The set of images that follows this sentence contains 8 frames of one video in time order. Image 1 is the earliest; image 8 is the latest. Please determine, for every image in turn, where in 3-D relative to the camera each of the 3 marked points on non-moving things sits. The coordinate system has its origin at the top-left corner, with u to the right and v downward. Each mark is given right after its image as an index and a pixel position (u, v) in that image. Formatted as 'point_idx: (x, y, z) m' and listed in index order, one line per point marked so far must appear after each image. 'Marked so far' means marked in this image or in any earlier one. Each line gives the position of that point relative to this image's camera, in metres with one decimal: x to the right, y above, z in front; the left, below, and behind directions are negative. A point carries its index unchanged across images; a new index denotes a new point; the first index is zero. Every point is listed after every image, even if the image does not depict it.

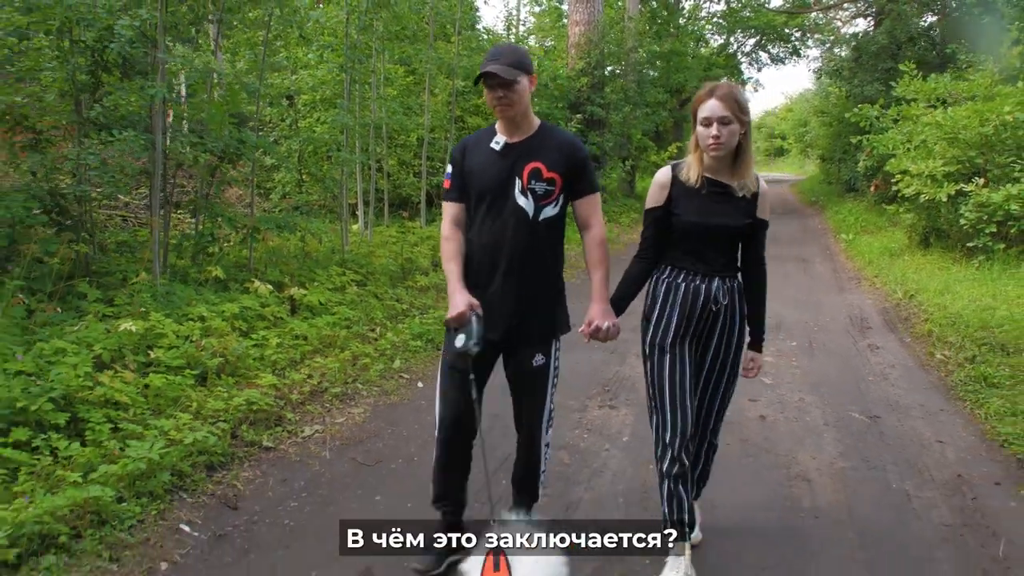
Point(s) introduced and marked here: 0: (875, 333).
0: (+3.0, -0.4, +6.3) m
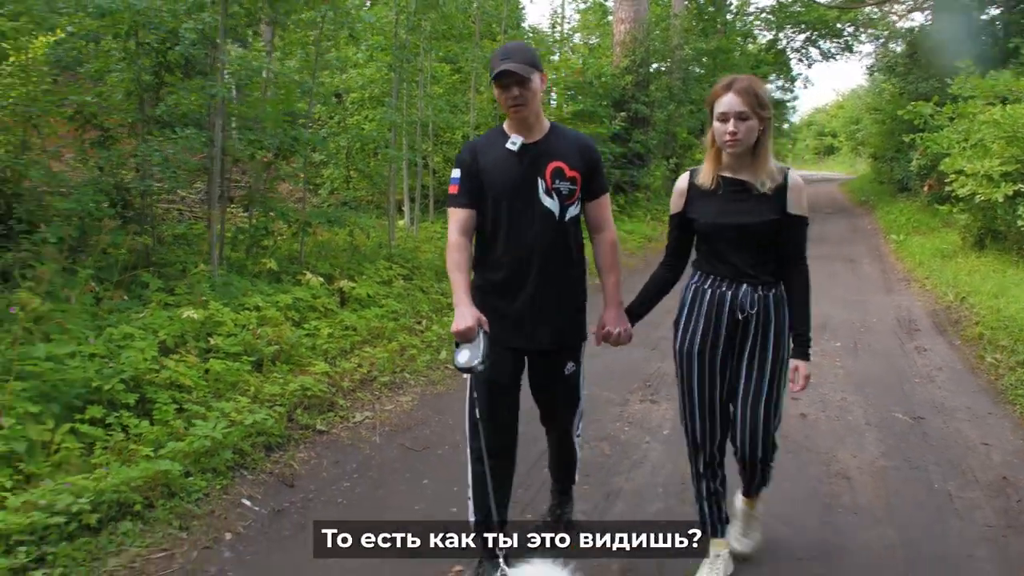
0: (+3.3, -0.4, +6.2) m
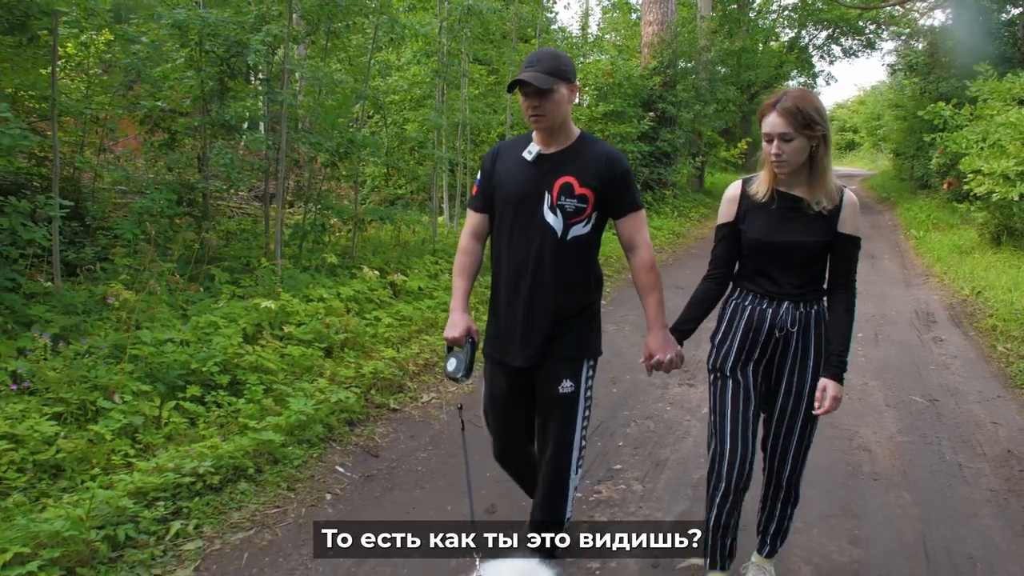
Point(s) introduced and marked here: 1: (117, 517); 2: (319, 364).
0: (+3.7, -0.3, +6.6) m
1: (-1.6, -0.9, +3.1) m
2: (-1.2, -0.5, +4.9) m
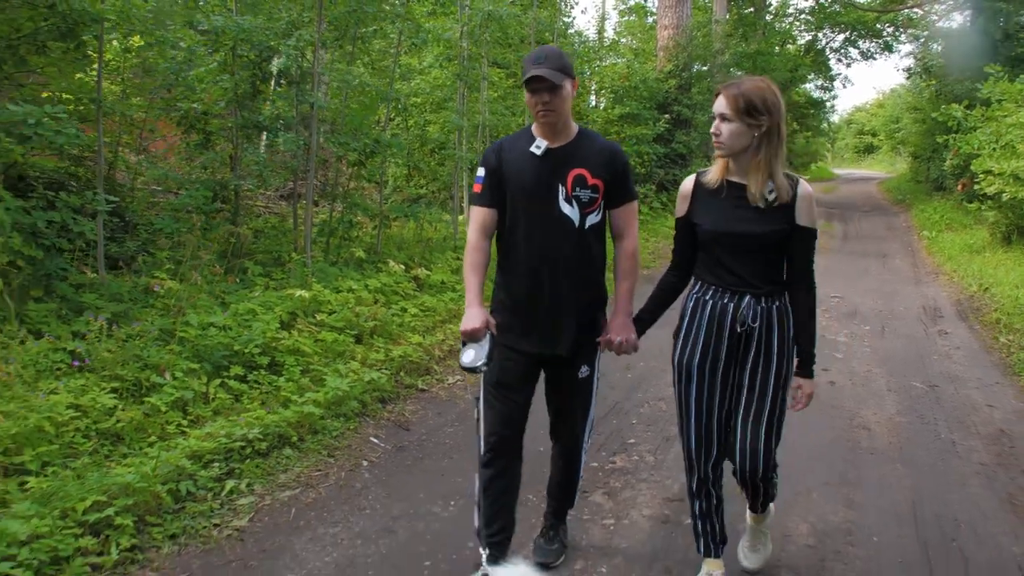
0: (+3.8, -0.3, +6.8) m
1: (-1.5, -0.8, +3.5) m
2: (-1.1, -0.4, +5.2) m
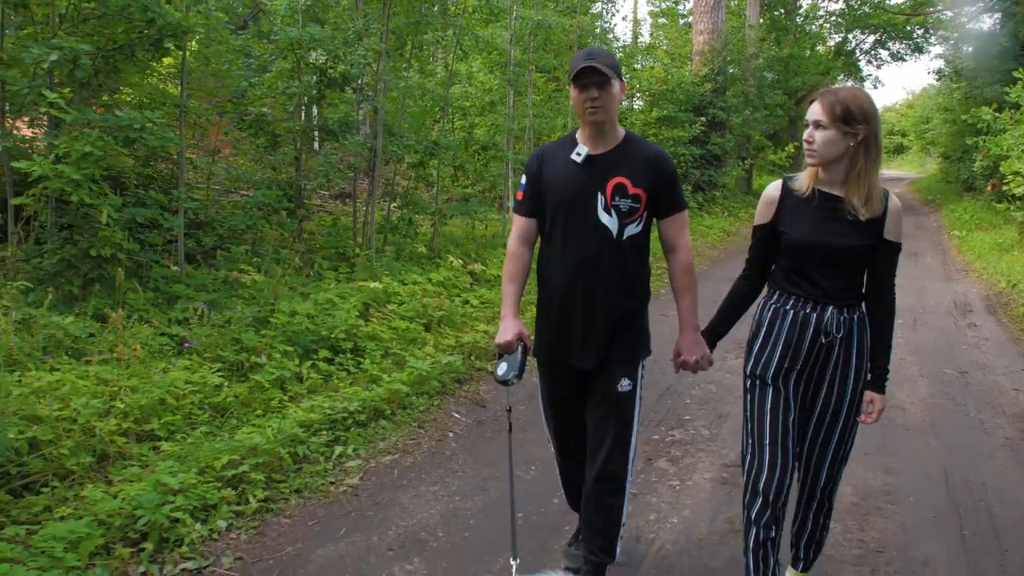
0: (+4.3, -0.3, +7.2) m
1: (-1.1, -0.8, +4.0) m
2: (-0.7, -0.4, +5.7) m
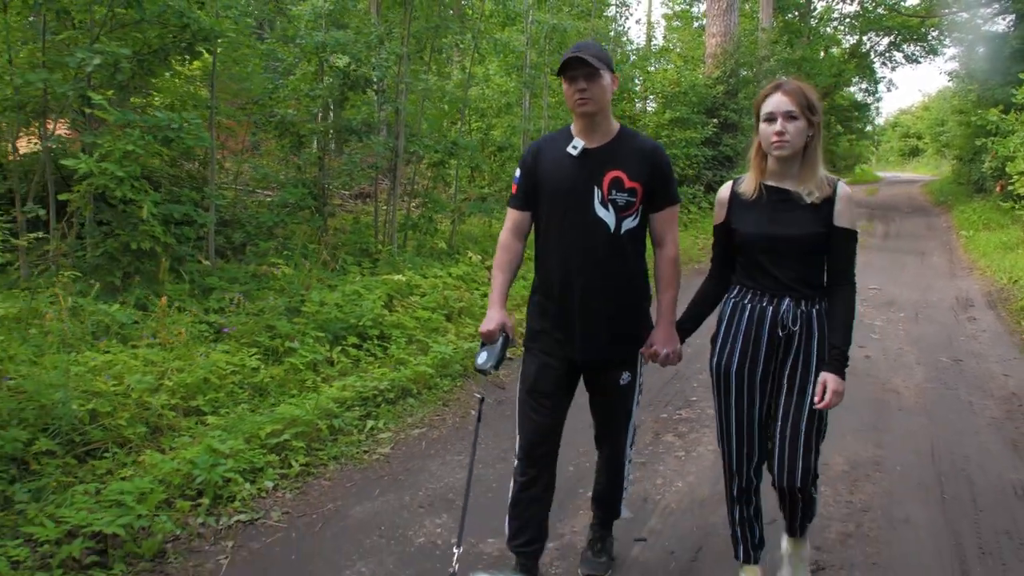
0: (+4.5, -0.2, +7.4) m
1: (-1.0, -0.7, +4.3) m
2: (-0.5, -0.3, +6.0) m
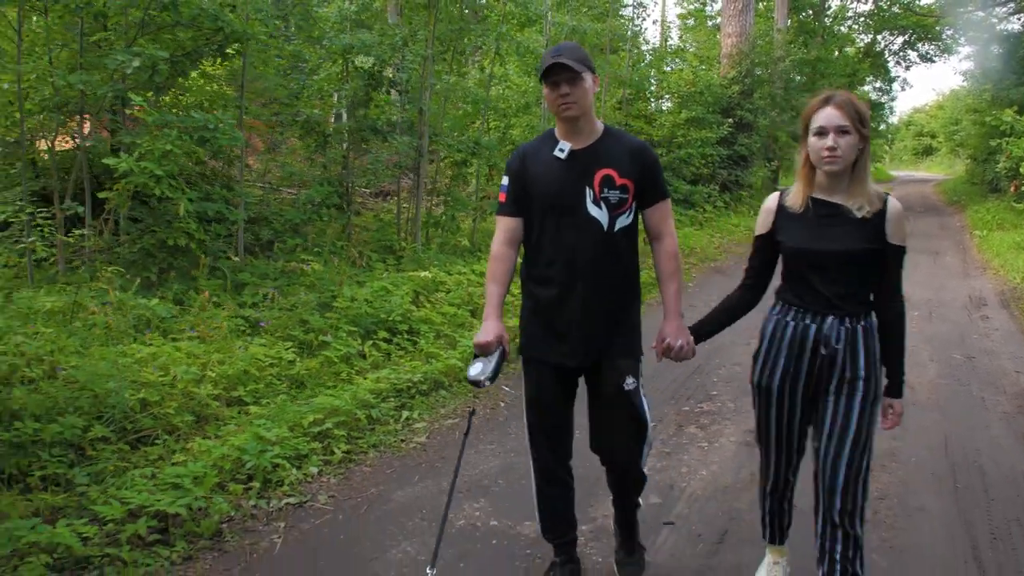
0: (+4.7, -0.2, +7.6) m
1: (-0.9, -0.7, +4.5) m
2: (-0.3, -0.3, +6.2) m
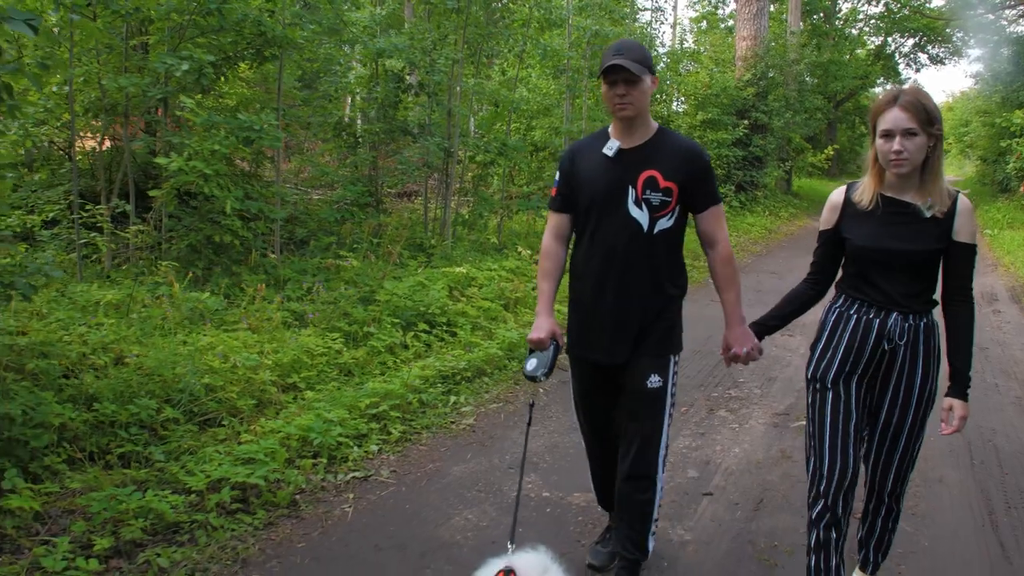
0: (+4.9, -0.2, +7.8) m
1: (-0.6, -0.6, +4.8) m
2: (-0.1, -0.2, +6.5) m
